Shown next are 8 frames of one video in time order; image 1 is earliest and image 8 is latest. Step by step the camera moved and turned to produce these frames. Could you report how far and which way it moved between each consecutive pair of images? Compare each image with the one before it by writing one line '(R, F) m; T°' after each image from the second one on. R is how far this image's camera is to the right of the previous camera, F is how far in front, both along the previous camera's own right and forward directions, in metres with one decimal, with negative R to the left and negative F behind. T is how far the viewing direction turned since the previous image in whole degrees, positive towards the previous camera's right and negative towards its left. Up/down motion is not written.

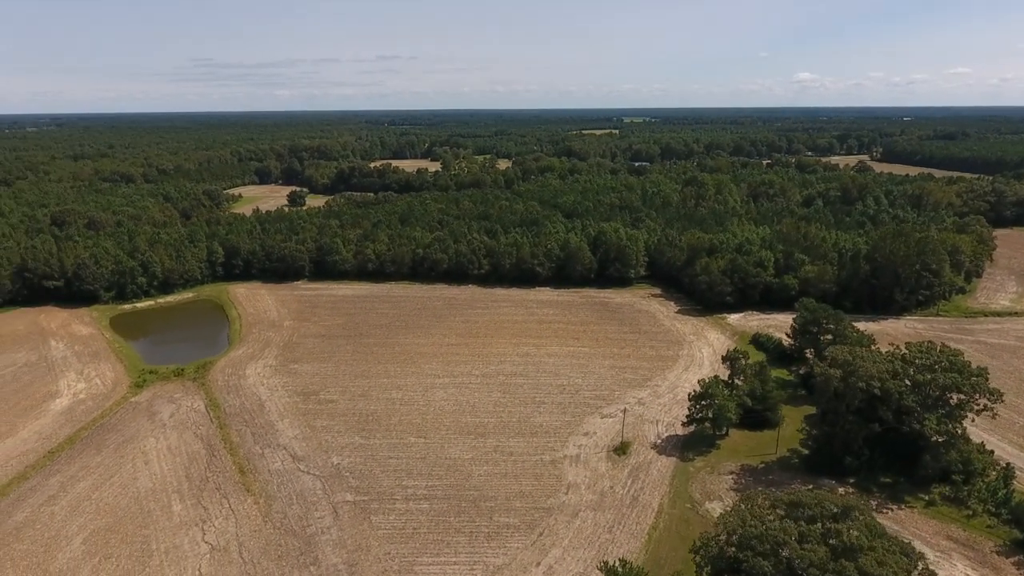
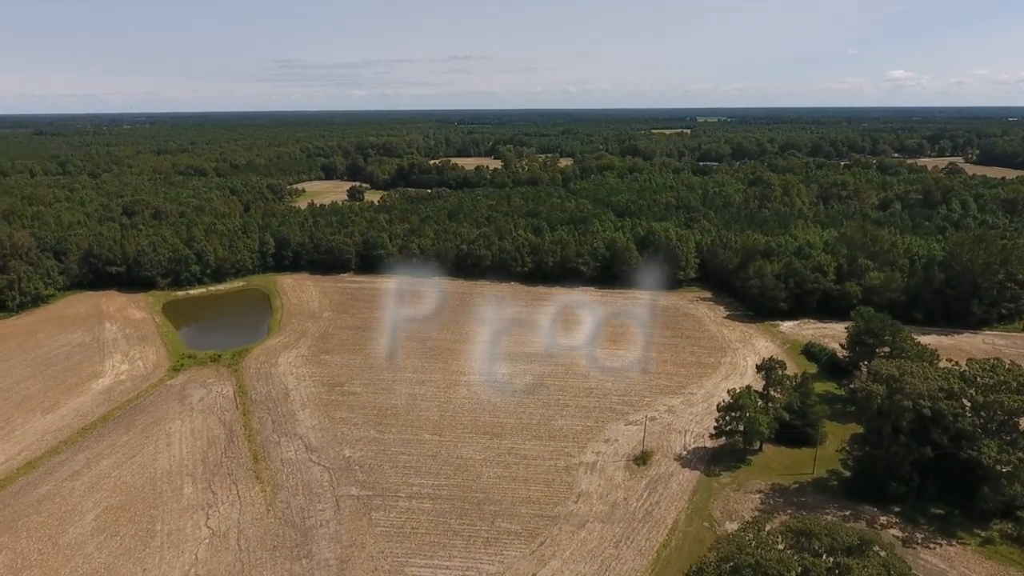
(+2.4, +1.4) m; -6°
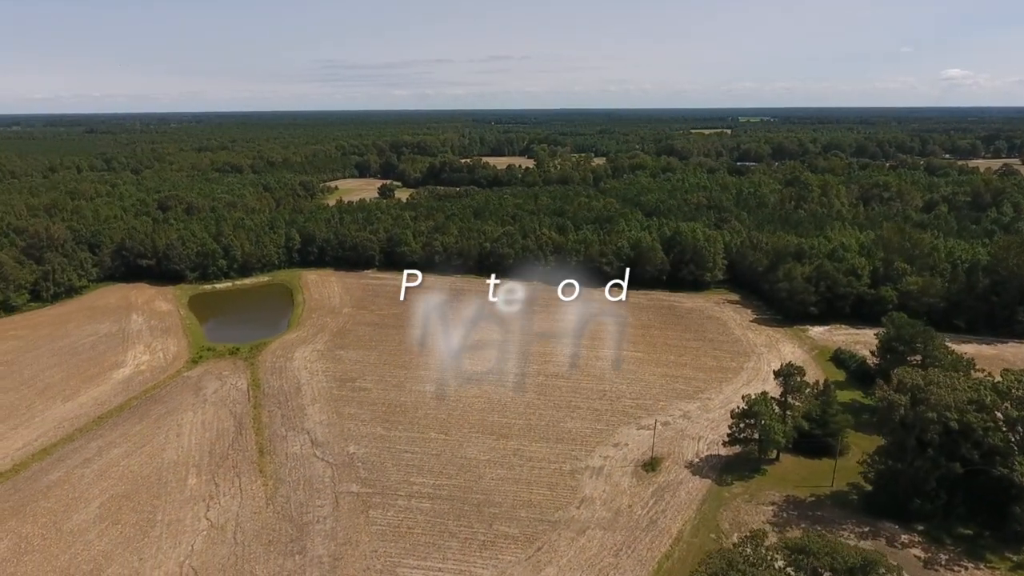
(+1.4, +0.7) m; -3°
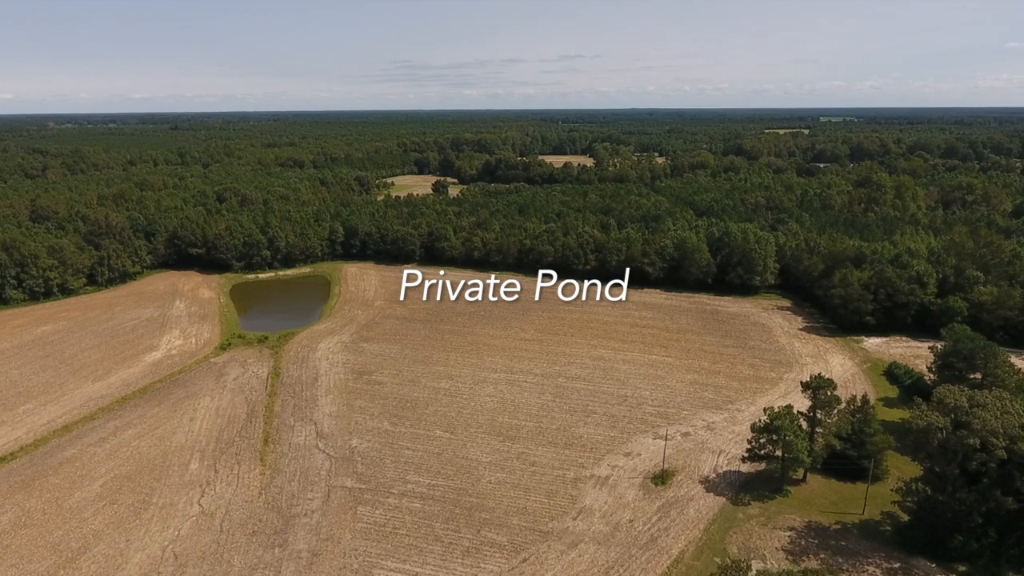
(+2.7, +1.6) m; -6°
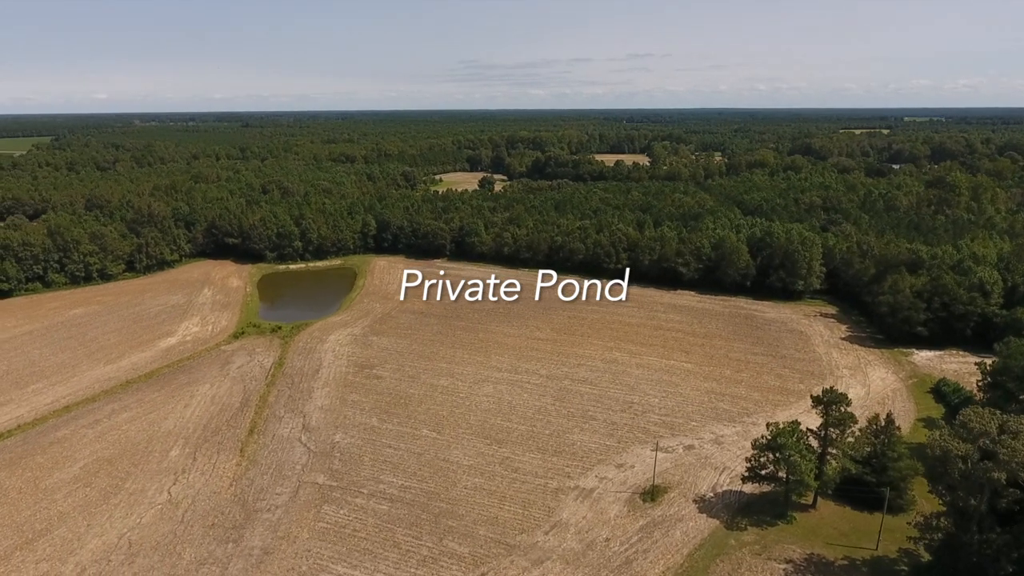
(+3.3, +2.0) m; -6°
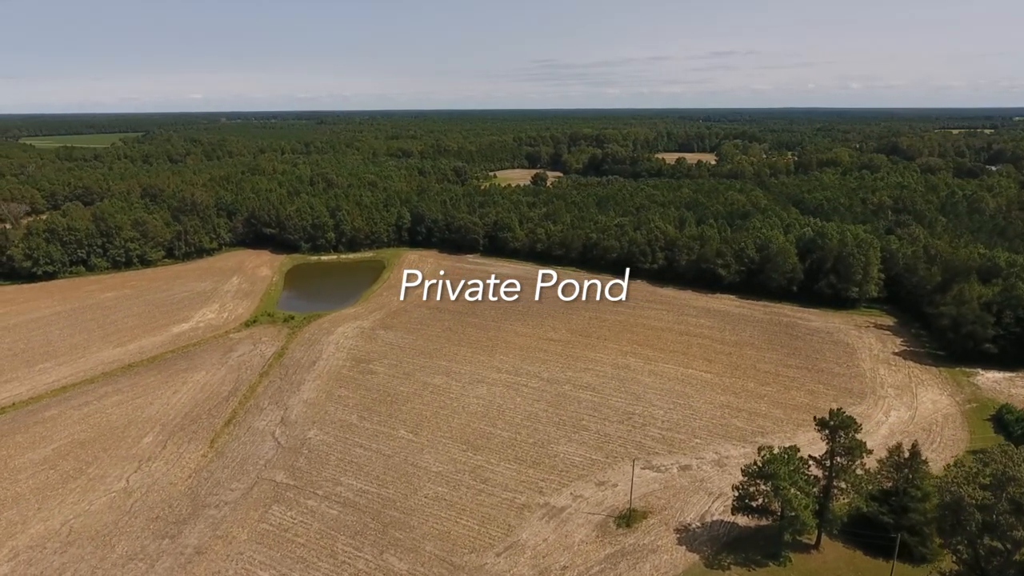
(+3.8, +2.6) m; -7°
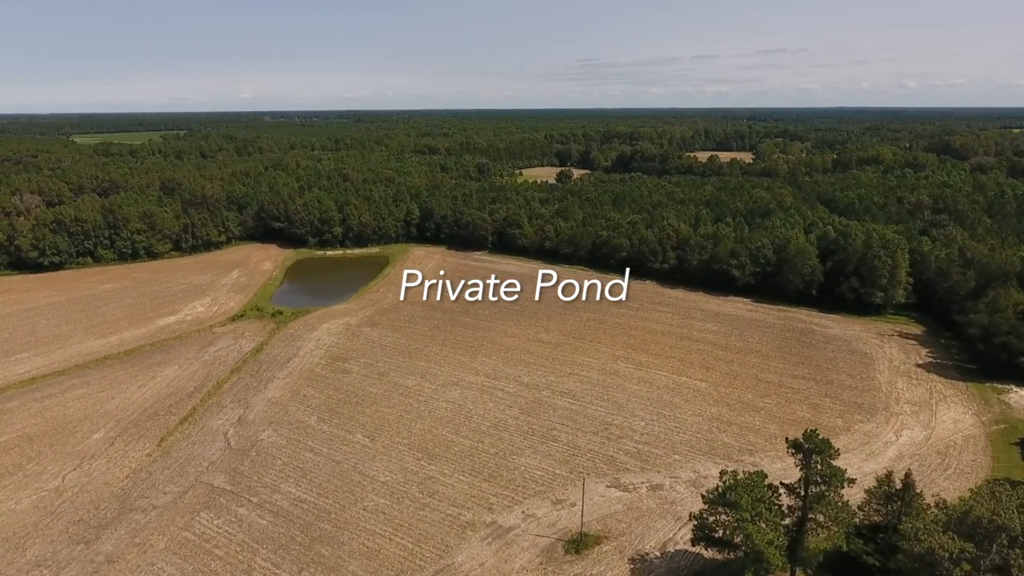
(+3.2, +2.3) m; -4°
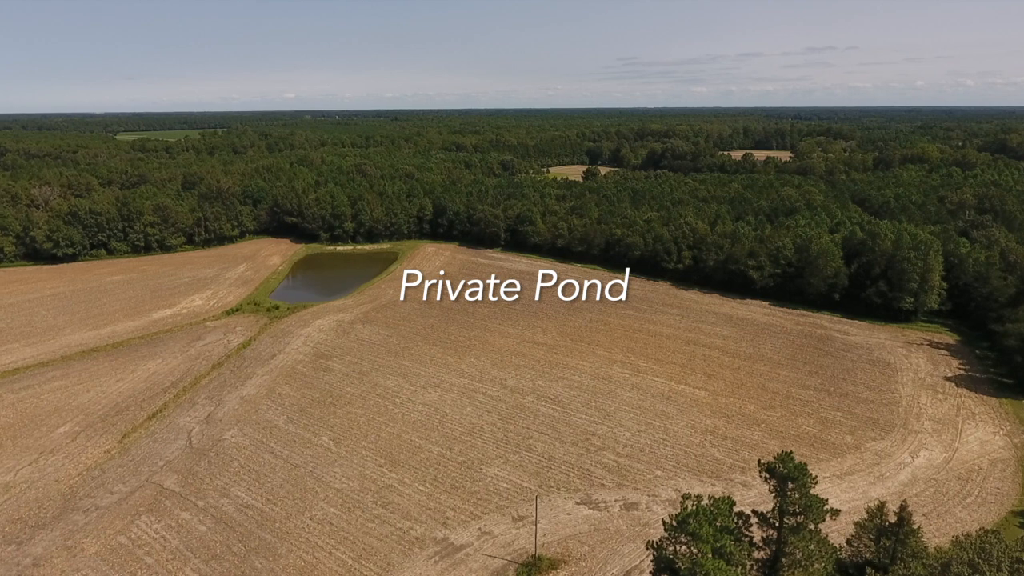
(+2.5, +1.9) m; -4°
